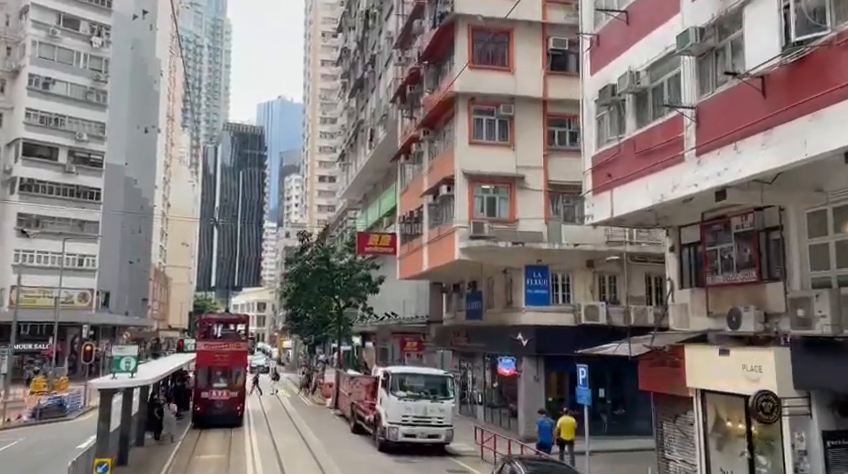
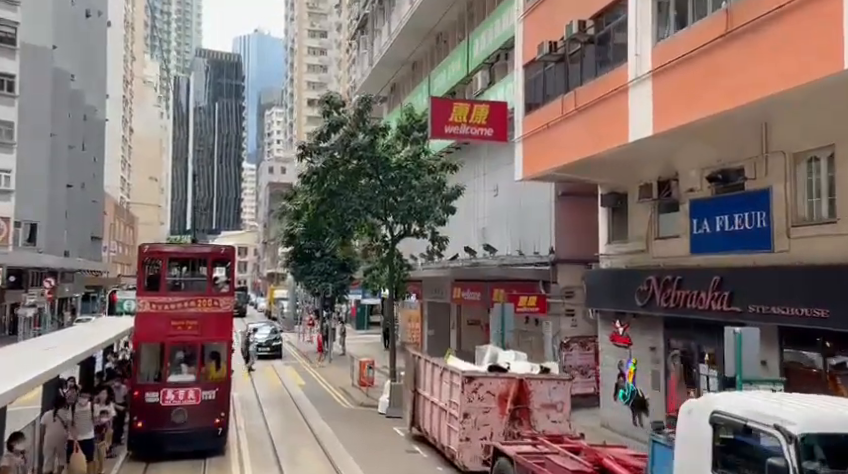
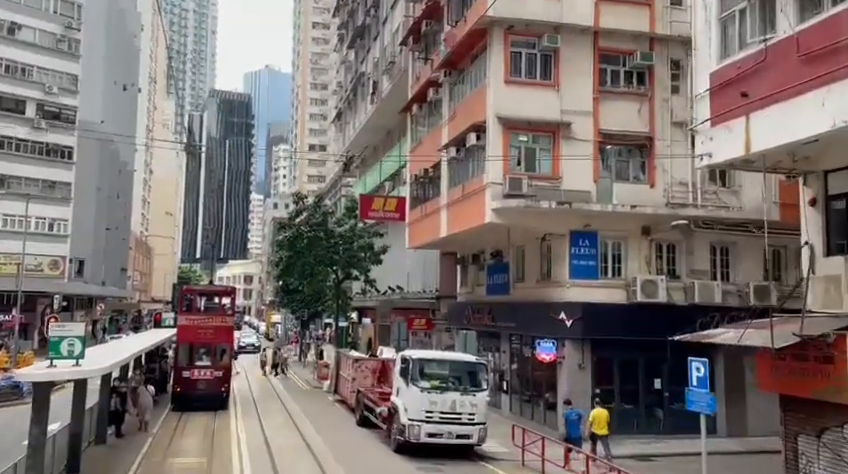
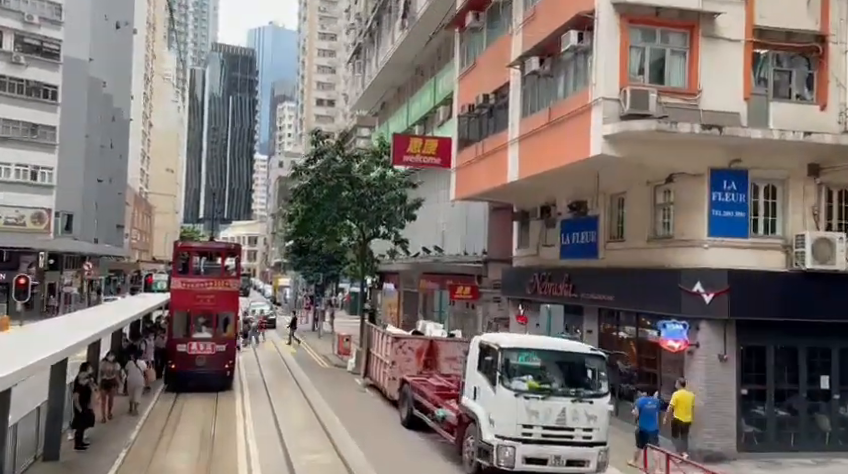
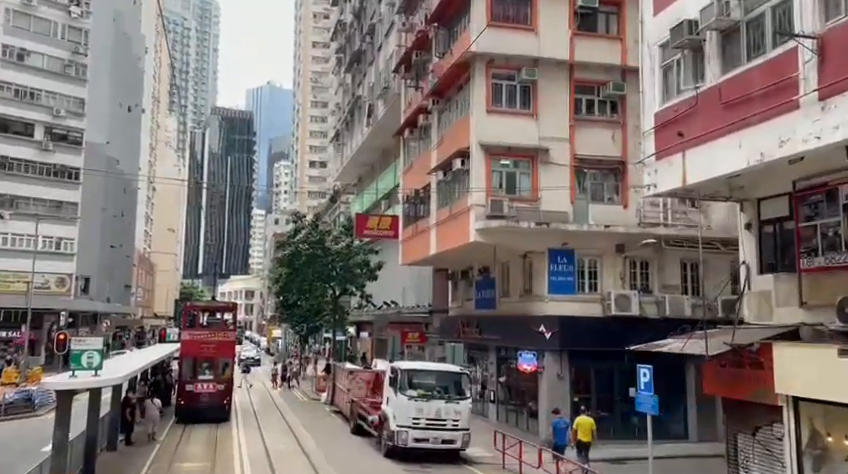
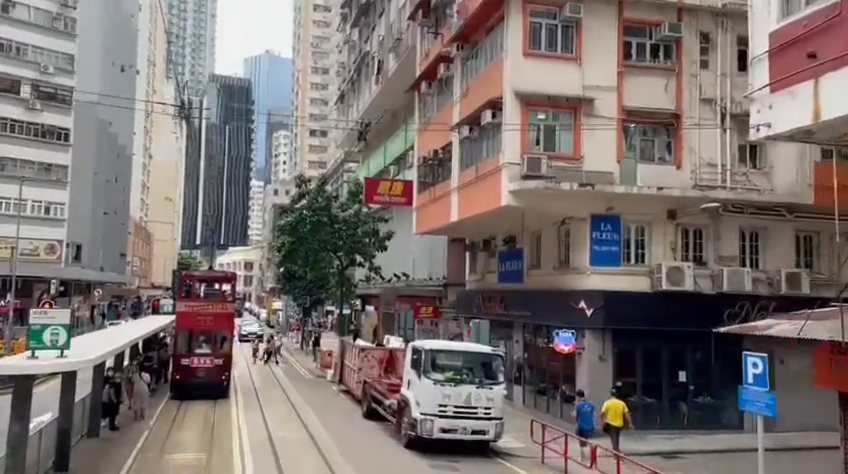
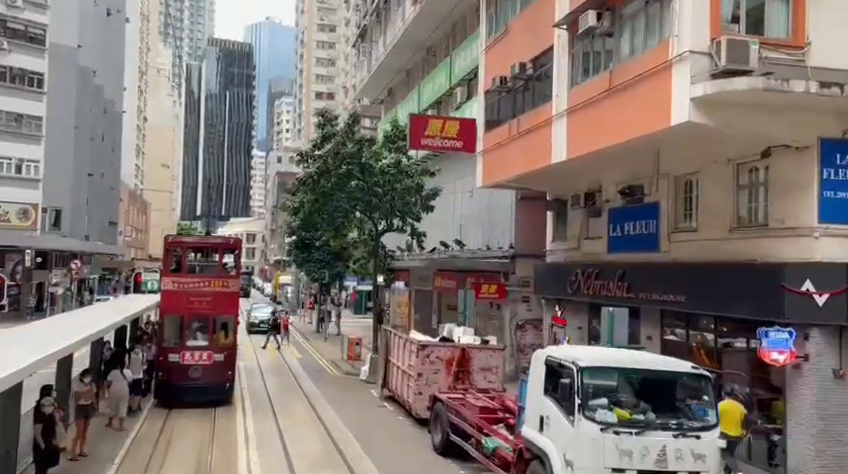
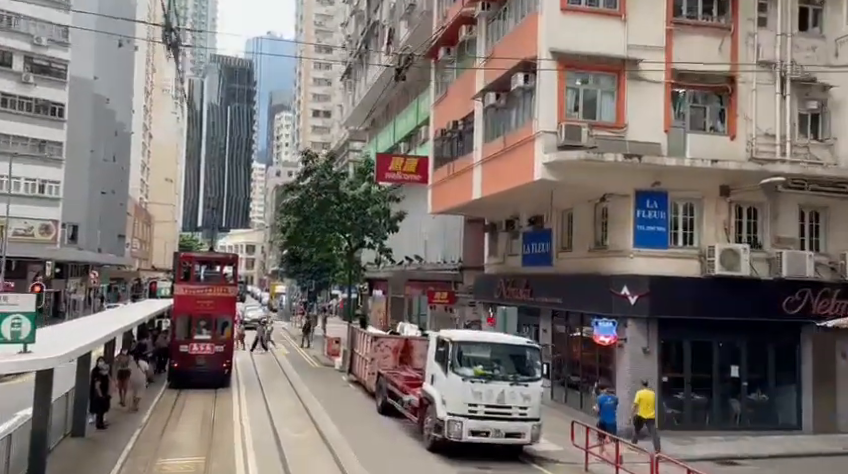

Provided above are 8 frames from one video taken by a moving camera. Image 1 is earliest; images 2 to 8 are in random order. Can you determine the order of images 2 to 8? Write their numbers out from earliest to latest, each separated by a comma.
5, 3, 6, 8, 4, 7, 2
